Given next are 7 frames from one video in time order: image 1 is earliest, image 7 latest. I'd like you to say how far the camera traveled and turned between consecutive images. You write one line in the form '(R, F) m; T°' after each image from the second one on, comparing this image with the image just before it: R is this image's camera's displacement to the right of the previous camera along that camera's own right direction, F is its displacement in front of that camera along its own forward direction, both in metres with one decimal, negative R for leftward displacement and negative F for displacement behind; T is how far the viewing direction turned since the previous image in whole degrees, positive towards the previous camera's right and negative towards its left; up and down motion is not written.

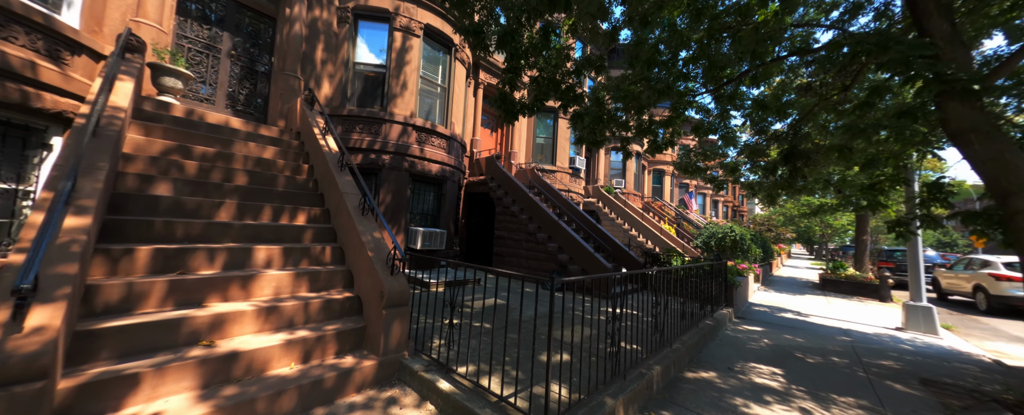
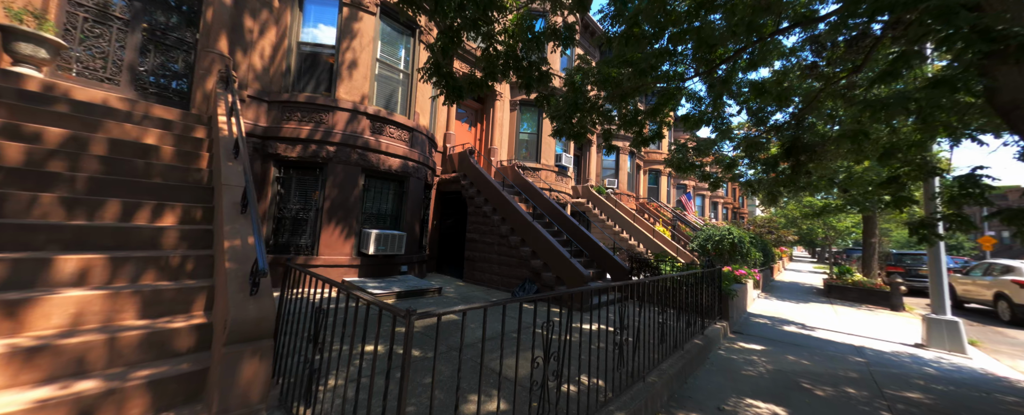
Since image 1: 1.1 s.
(+0.7, +0.8) m; 0°
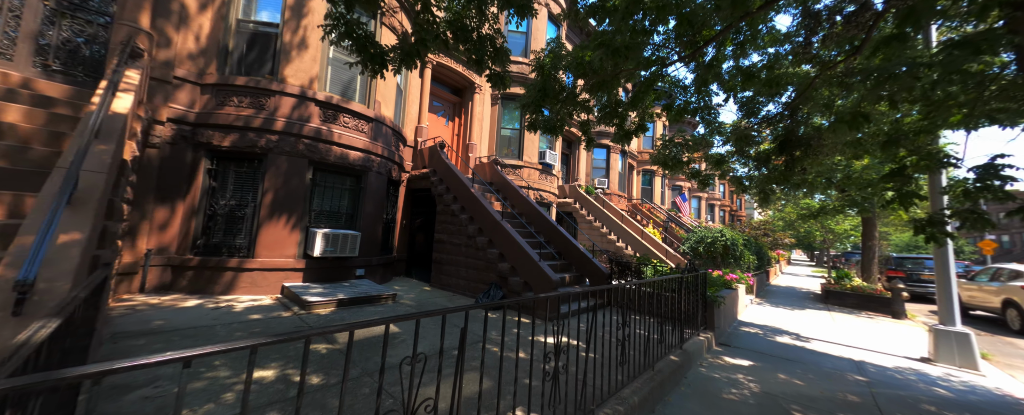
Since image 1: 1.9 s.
(+0.6, +0.6) m; 0°
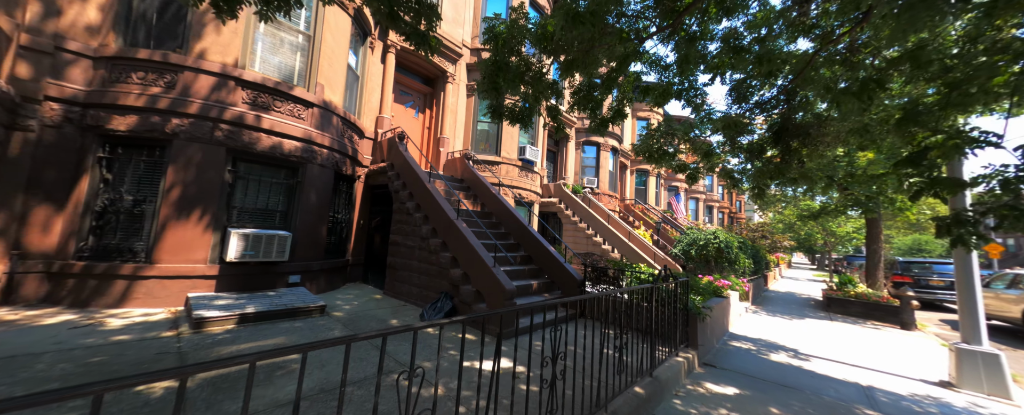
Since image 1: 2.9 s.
(+0.8, +0.8) m; 0°
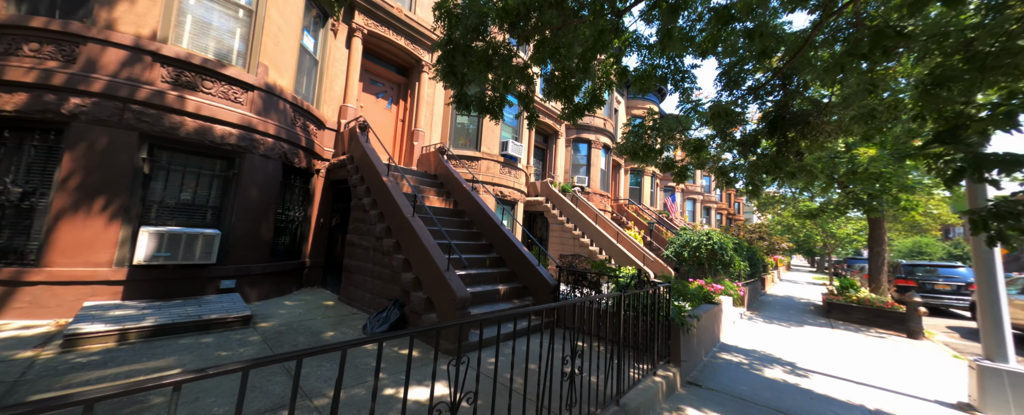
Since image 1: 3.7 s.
(+0.6, +0.6) m; 0°
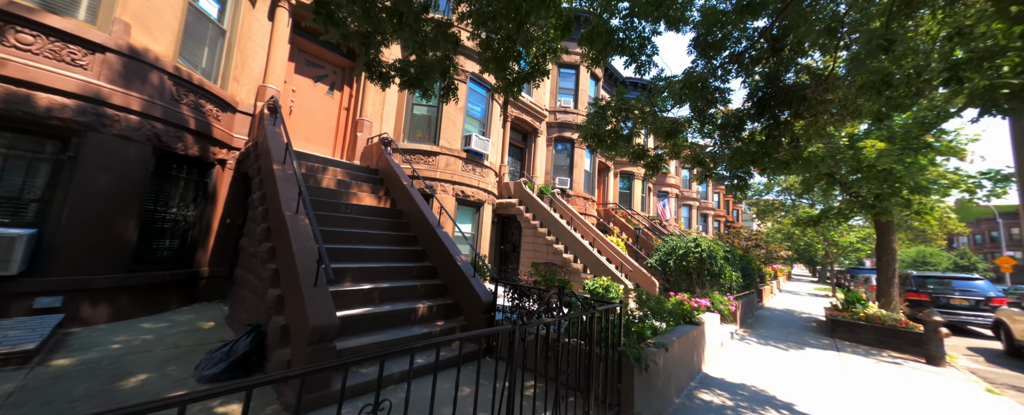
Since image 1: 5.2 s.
(+1.1, +1.1) m; 0°
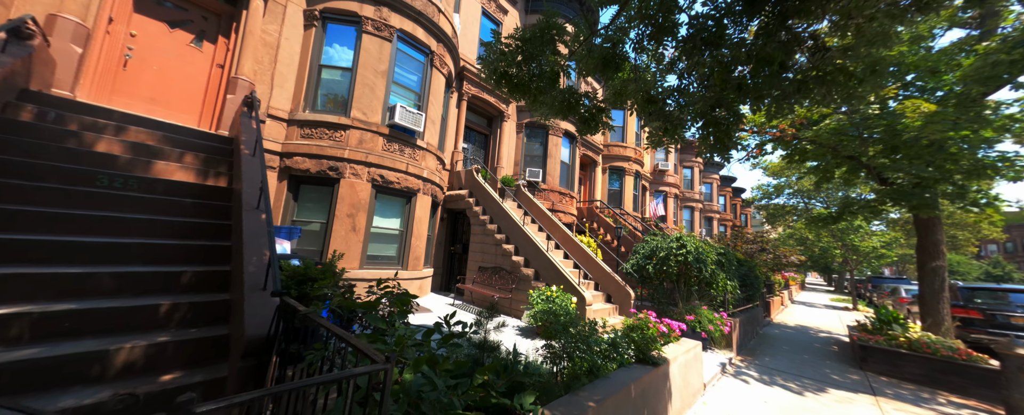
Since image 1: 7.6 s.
(+1.7, +1.9) m; -1°
